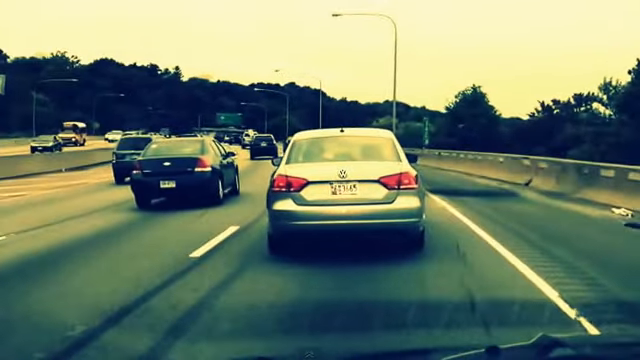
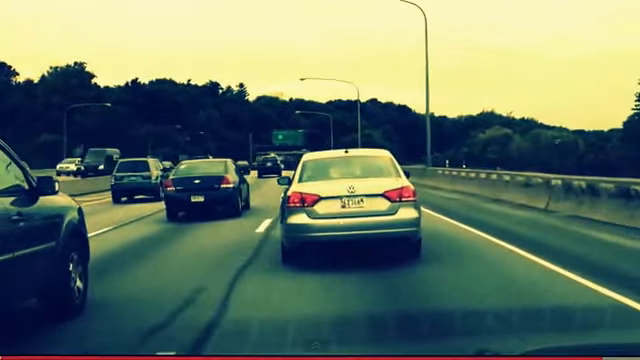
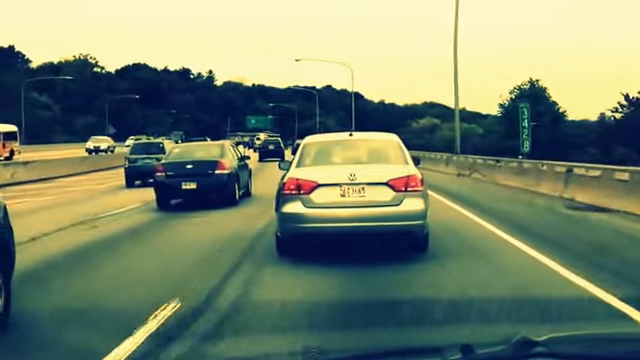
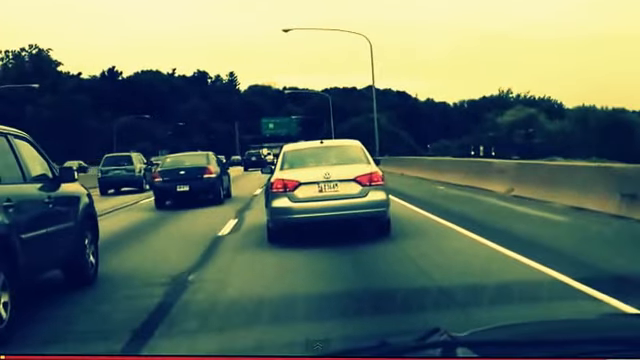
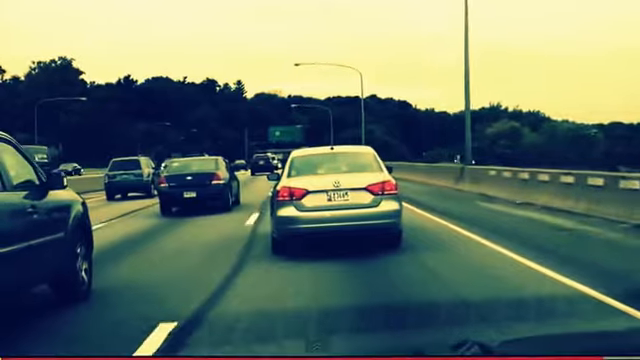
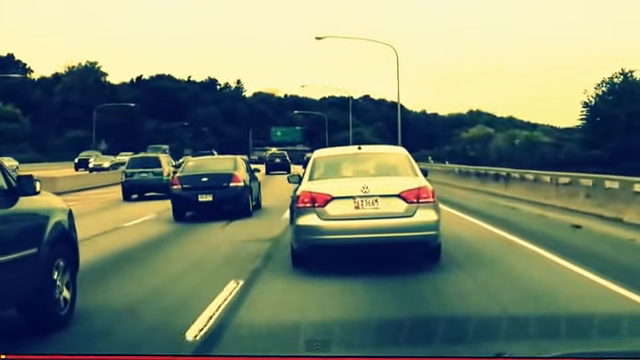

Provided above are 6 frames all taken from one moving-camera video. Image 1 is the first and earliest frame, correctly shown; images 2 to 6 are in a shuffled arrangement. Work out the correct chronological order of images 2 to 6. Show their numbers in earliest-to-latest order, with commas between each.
3, 6, 2, 5, 4
